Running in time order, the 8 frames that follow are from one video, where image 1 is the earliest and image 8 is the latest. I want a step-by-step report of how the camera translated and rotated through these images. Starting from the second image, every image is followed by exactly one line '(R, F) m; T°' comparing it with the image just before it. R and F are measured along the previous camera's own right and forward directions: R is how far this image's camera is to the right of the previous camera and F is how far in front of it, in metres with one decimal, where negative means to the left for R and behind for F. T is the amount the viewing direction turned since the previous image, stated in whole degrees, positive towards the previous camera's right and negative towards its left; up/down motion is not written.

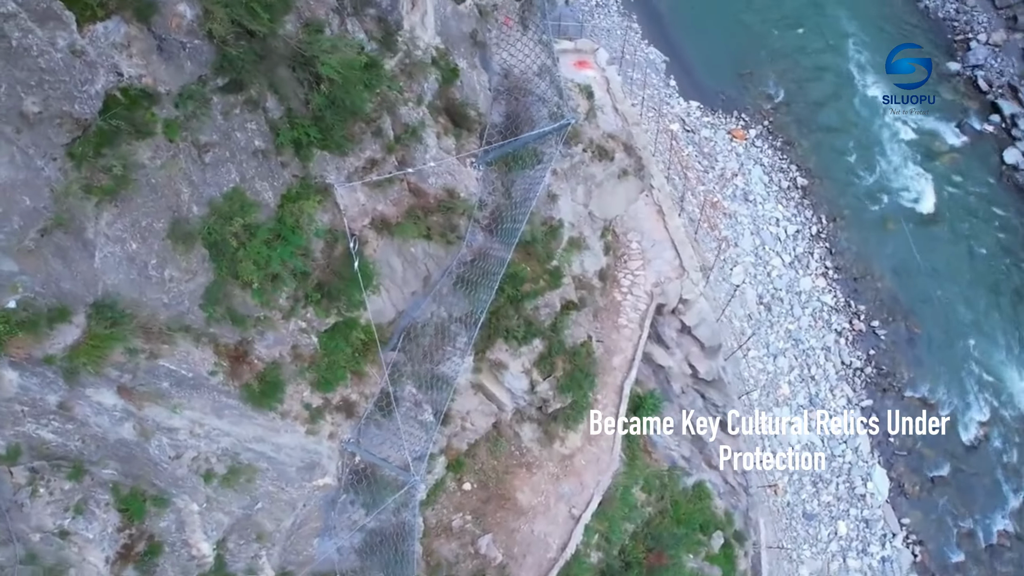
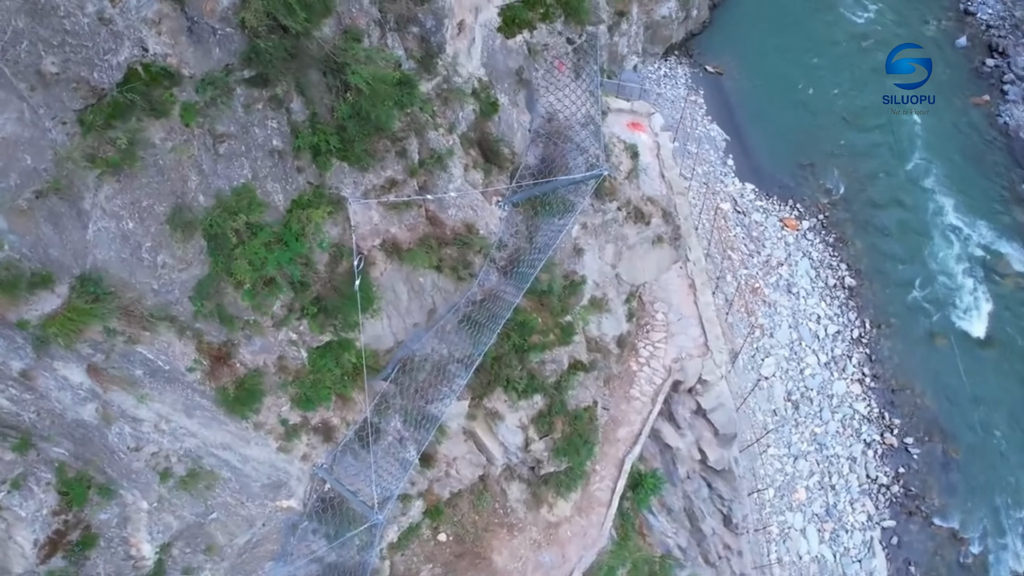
(+0.6, +0.6) m; -4°
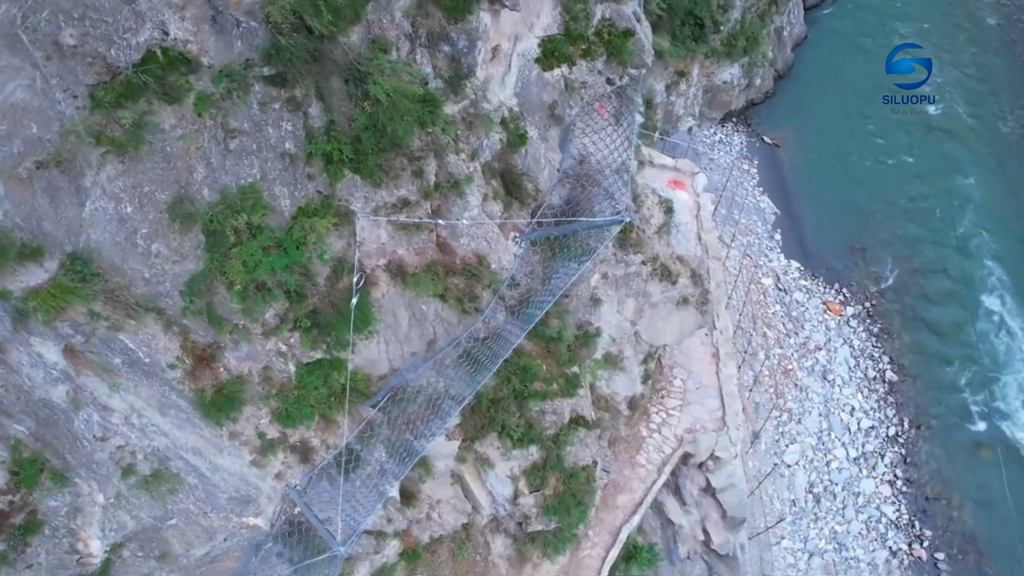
(+0.6, +0.5) m; -4°
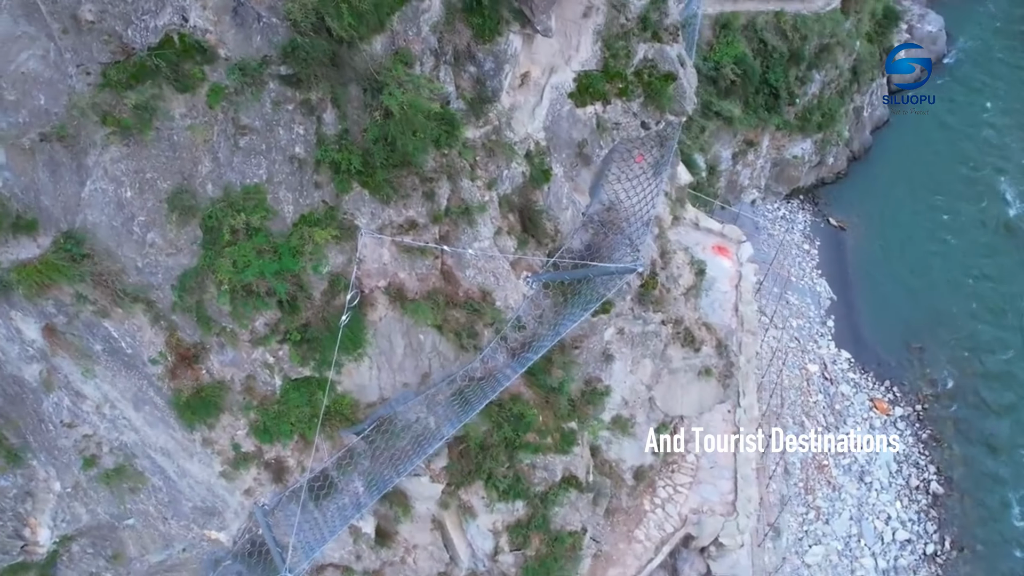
(+0.8, +0.6) m; -5°
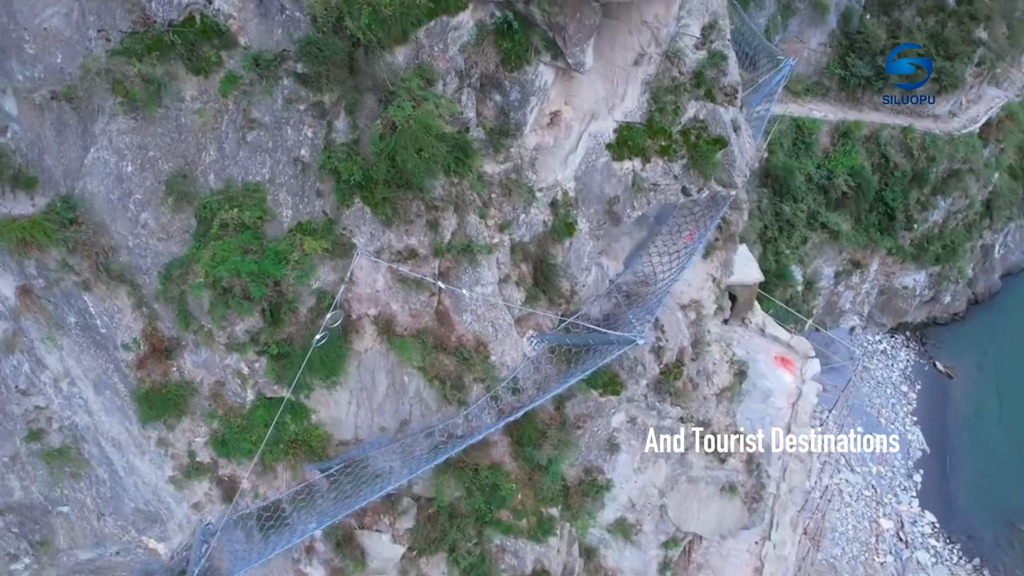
(+1.3, +1.0) m; -9°
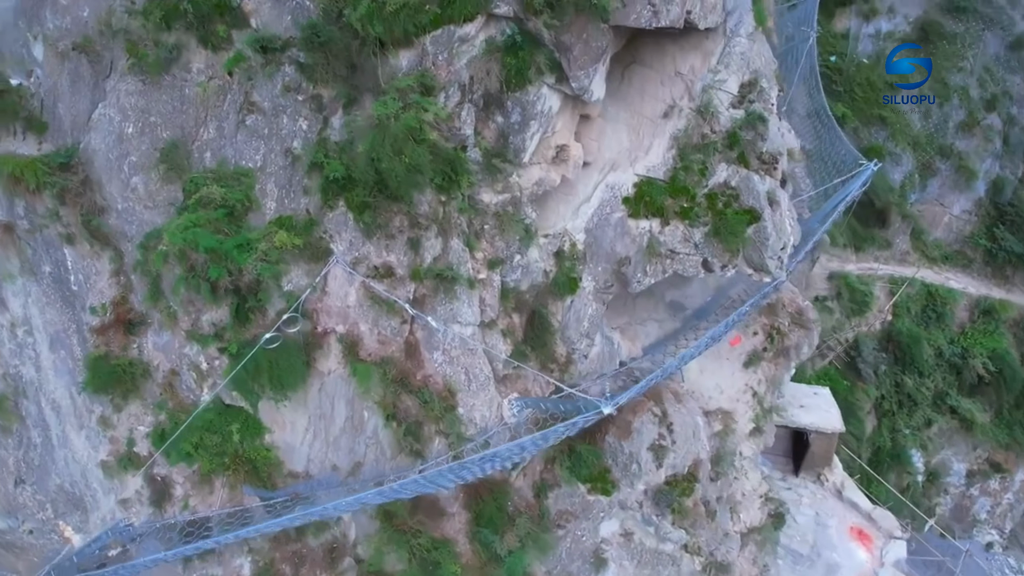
(+2.0, +1.2) m; -13°
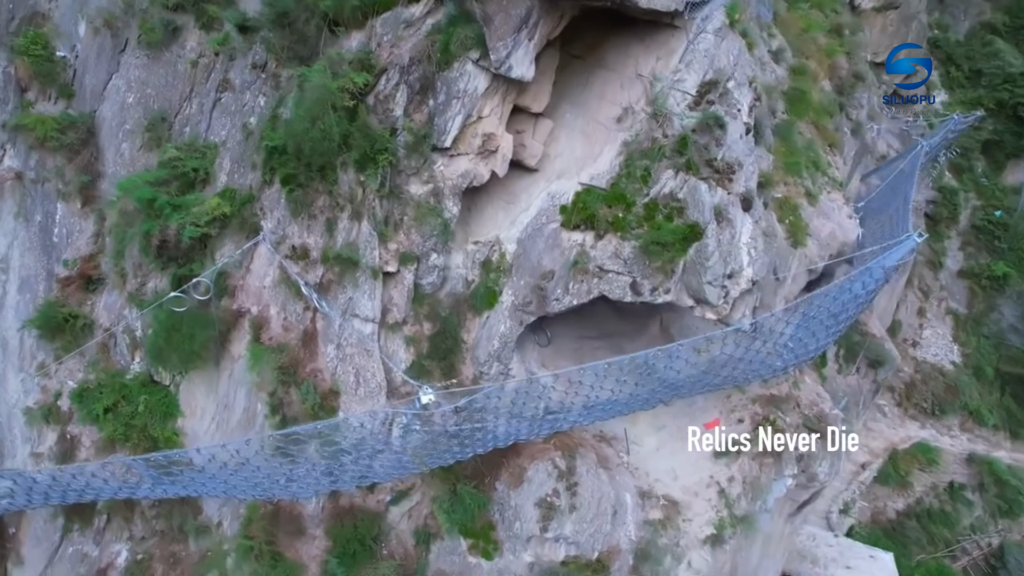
(+3.0, +1.5) m; -18°
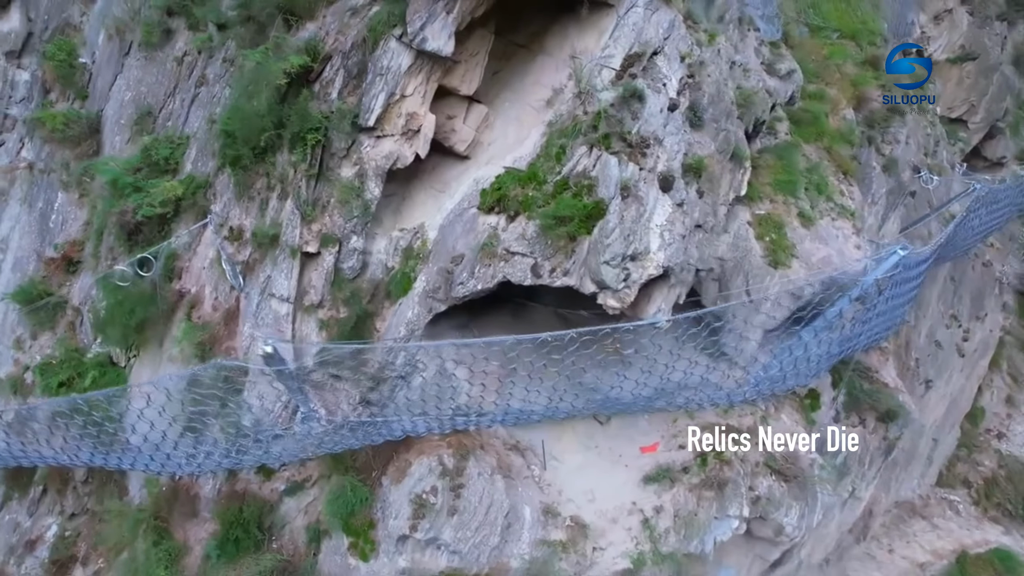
(+1.9, +0.7) m; -10°
